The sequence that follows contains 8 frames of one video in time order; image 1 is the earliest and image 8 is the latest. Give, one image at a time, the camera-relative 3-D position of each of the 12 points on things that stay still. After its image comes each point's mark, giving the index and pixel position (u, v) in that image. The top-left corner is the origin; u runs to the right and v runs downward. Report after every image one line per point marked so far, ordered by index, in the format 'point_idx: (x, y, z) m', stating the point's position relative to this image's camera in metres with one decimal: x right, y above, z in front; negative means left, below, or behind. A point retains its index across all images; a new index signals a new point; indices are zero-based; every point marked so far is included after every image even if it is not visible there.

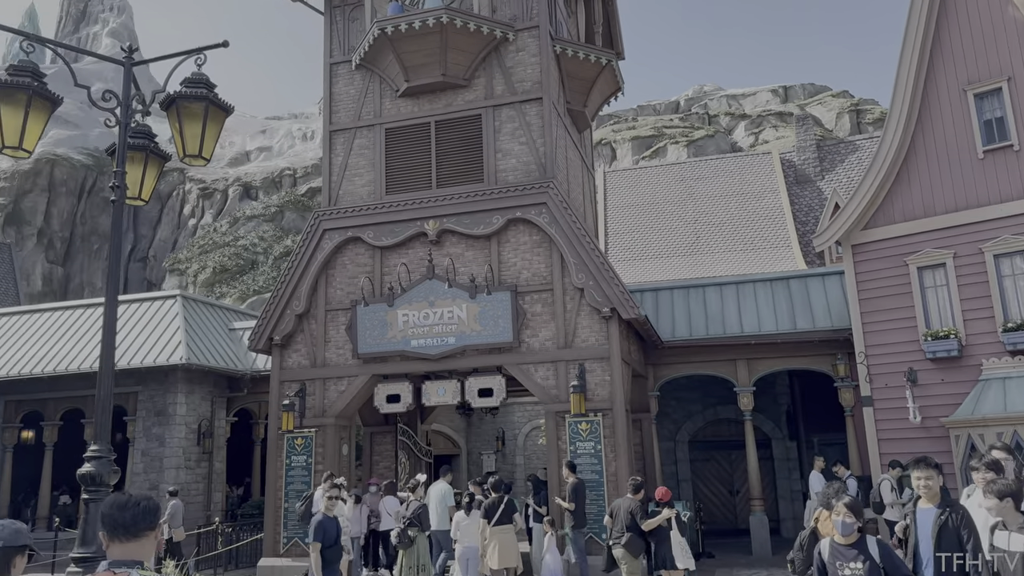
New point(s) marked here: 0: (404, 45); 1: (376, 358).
0: (-2.1, +4.6, +14.9) m
1: (-2.5, -1.3, +14.5) m
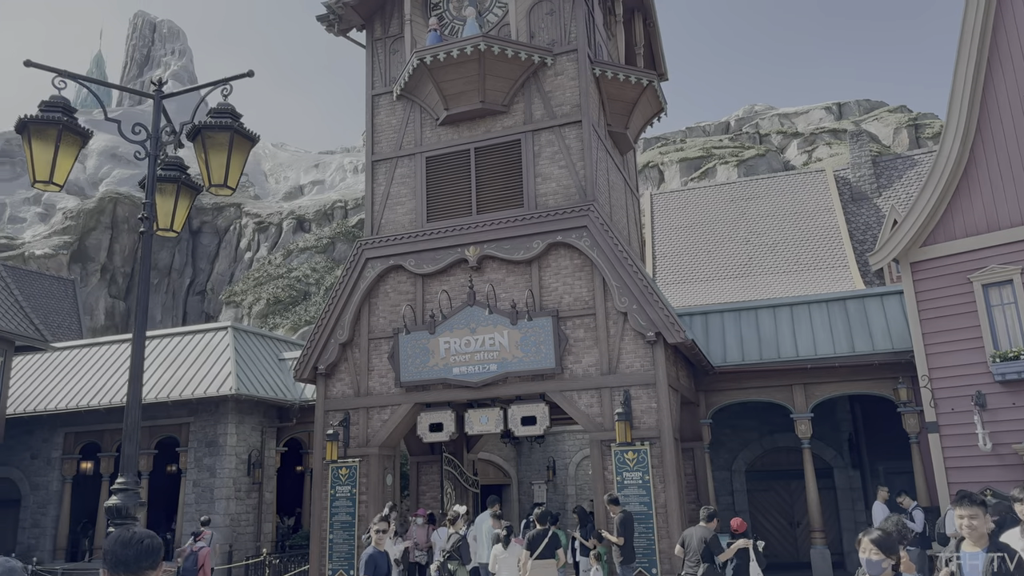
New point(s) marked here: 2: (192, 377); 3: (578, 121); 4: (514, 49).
0: (-1.3, +4.1, +15.0) m
1: (-1.7, -1.8, +14.4) m
2: (-7.7, -2.1, +18.7) m
3: (+1.2, +3.1, +14.6) m
4: (0.0, +4.5, +14.7) m
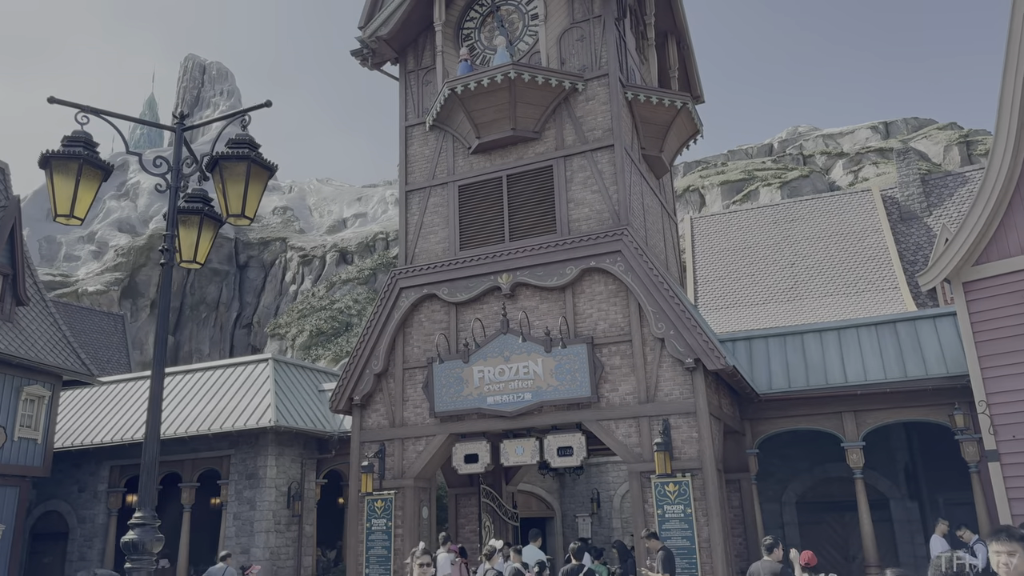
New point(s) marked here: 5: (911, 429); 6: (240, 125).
0: (-0.7, +3.6, +15.0) m
1: (-1.1, -2.4, +14.2) m
2: (-6.8, -2.9, +18.9) m
3: (+1.8, +2.7, +14.5) m
4: (+0.6, +4.0, +14.6) m
5: (+8.5, -3.0, +16.7) m
6: (-2.4, +1.4, +6.9) m
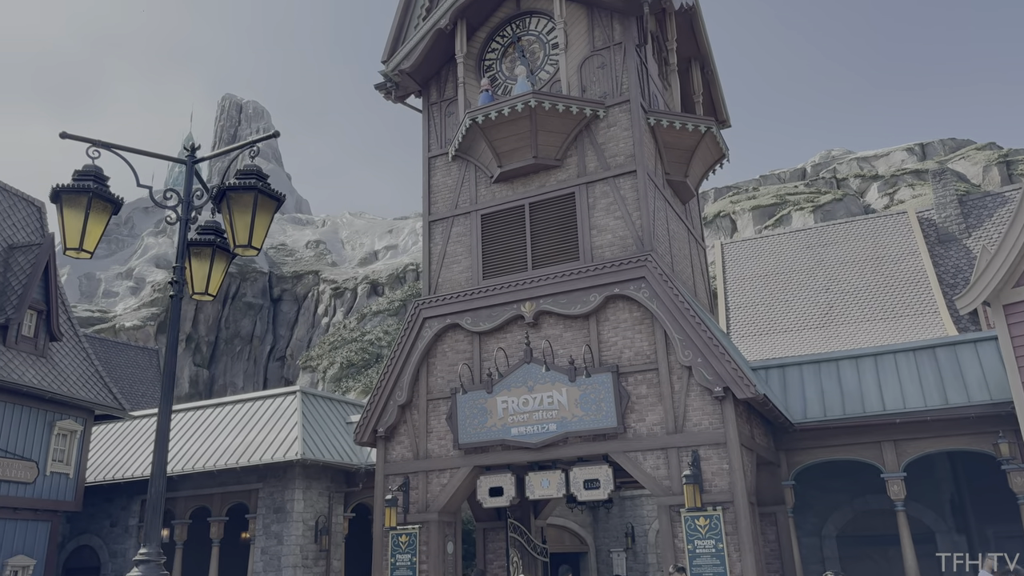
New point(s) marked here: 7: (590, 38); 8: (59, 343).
0: (-0.3, +3.0, +15.0) m
1: (-0.6, -2.9, +14.0) m
2: (-6.1, -3.7, +18.9) m
3: (+2.2, +2.2, +14.3) m
4: (+1.0, +3.5, +14.6) m
5: (+9.1, -3.5, +16.0) m
6: (-2.3, +1.2, +6.9) m
7: (+1.6, +5.0, +15.7) m
8: (-10.9, -1.3, +18.8) m
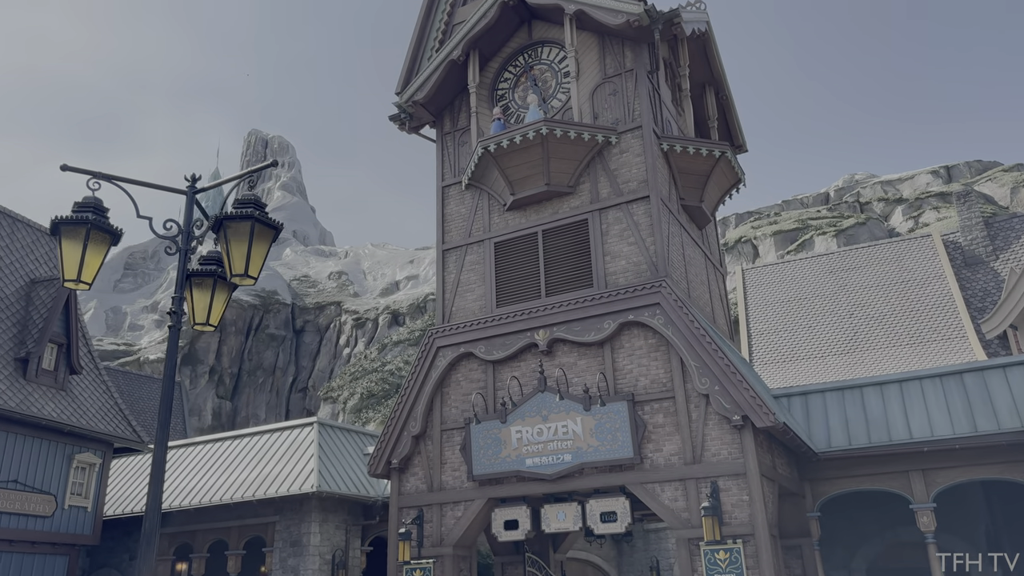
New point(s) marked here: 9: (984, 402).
0: (-0.1, +2.5, +15.0) m
1: (-0.3, -3.4, +13.7) m
2: (-5.7, -4.5, +18.8) m
3: (+2.4, +1.7, +14.2) m
4: (+1.2, +2.9, +14.5) m
5: (+9.4, -4.0, +15.4) m
6: (-2.3, +0.9, +6.9) m
7: (+1.8, +4.5, +15.6) m
8: (-10.5, -2.1, +18.9) m
9: (+8.5, -2.0, +14.0) m
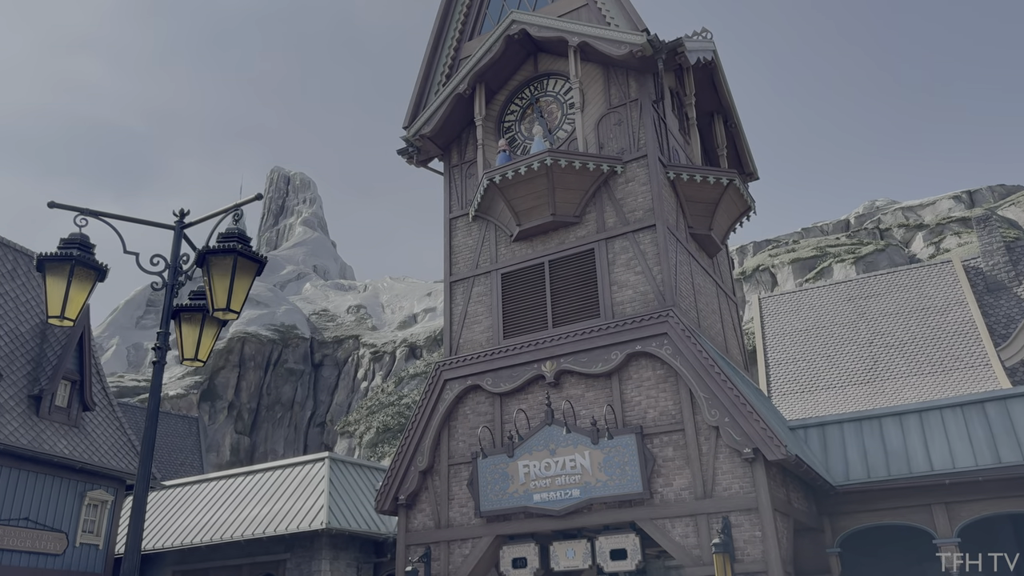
0: (0.0, +1.8, +14.9) m
1: (-0.2, -3.9, +13.4) m
2: (-5.4, -5.3, +18.6) m
3: (+2.5, +1.1, +14.0) m
4: (+1.3, +2.4, +14.5) m
5: (+9.6, -4.5, +14.9) m
6: (-2.4, +0.6, +6.8) m
7: (+1.9, +3.8, +15.6) m
8: (-10.2, -3.0, +19.0) m
9: (+8.6, -2.5, +13.5) m
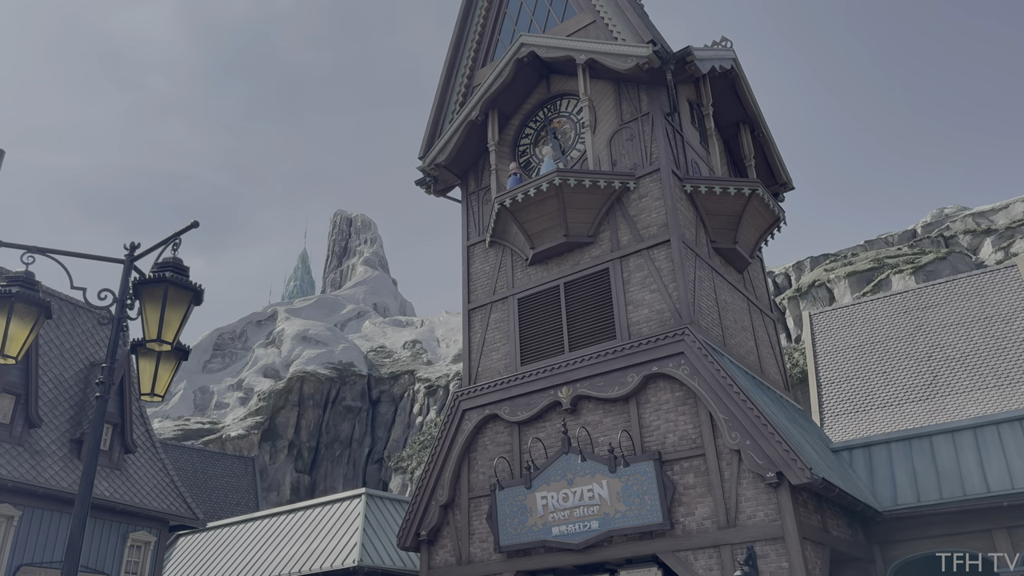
0: (+0.2, +1.4, +14.6) m
1: (+0.1, -4.4, +12.9) m
2: (-4.5, -6.2, +18.4) m
3: (+2.7, +0.8, +13.4) m
4: (+1.4, +2.0, +14.0) m
5: (+10.0, -4.5, +13.4) m
6: (-2.9, +0.3, +6.7) m
7: (+2.1, +3.4, +15.2) m
8: (-9.4, -4.1, +19.3) m
9: (+8.8, -2.5, +12.2) m
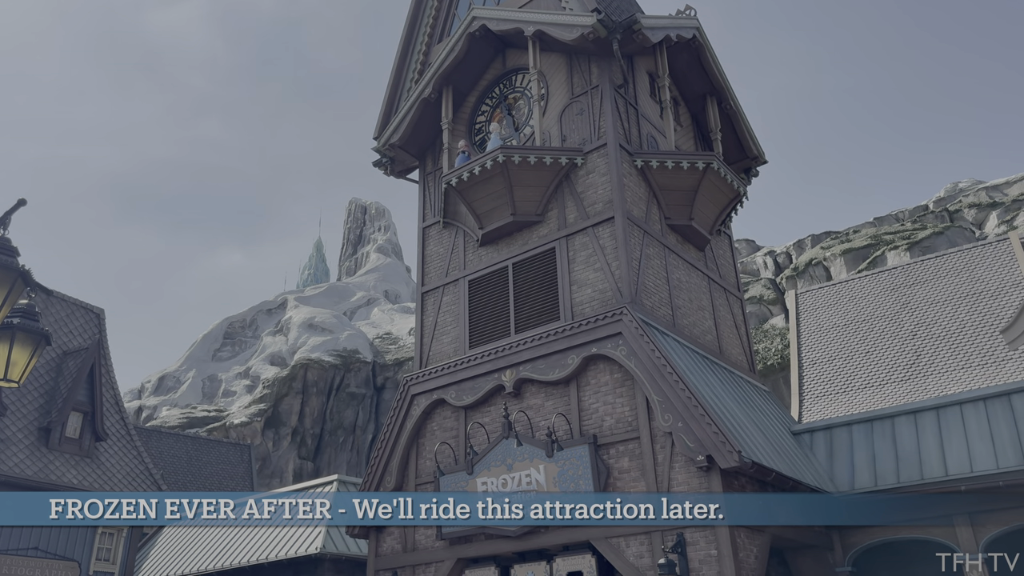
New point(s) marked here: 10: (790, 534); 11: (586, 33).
0: (-0.8, +1.7, +14.2) m
1: (-0.8, -4.0, +12.6) m
2: (-5.2, -5.8, +18.3) m
3: (+1.6, +1.2, +12.9) m
4: (+0.4, +2.3, +13.6) m
5: (+9.1, -4.0, +12.7) m
6: (-4.2, +0.5, +6.4) m
7: (+1.1, +3.8, +14.7) m
8: (-10.1, -3.8, +19.4) m
9: (+7.8, -2.1, +11.6) m
10: (+4.1, -3.6, +11.6) m
11: (+1.3, +4.5, +13.8) m
